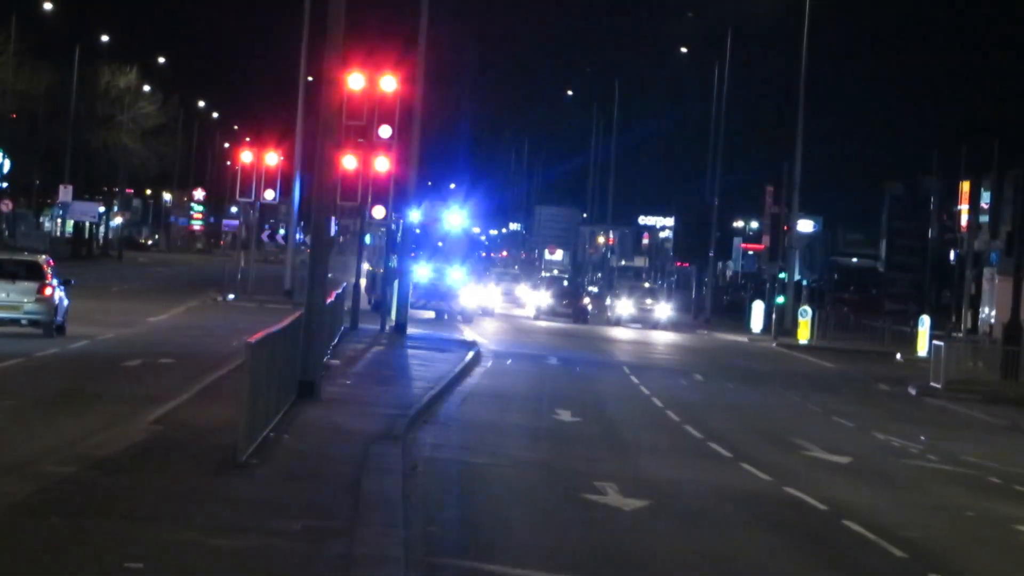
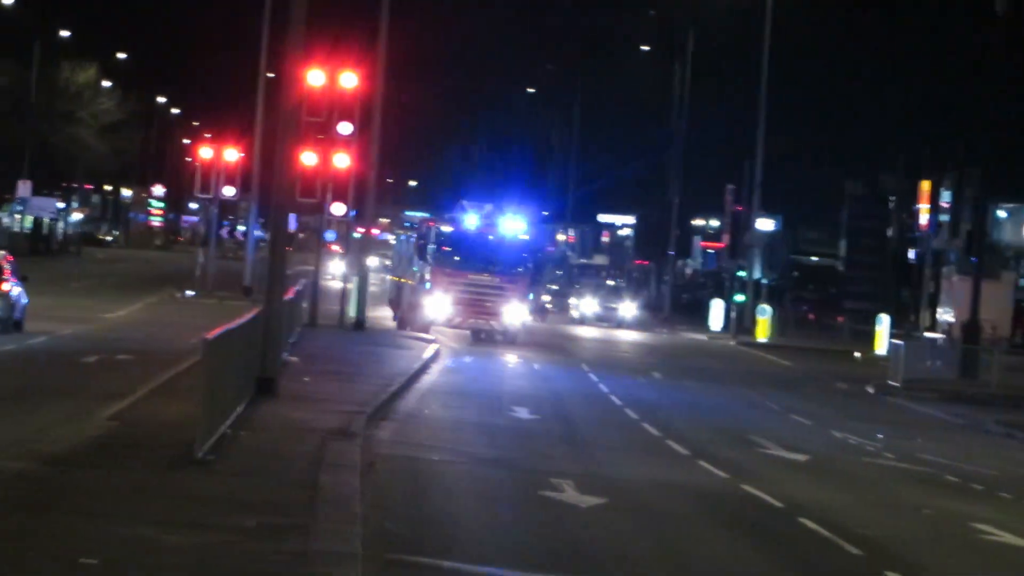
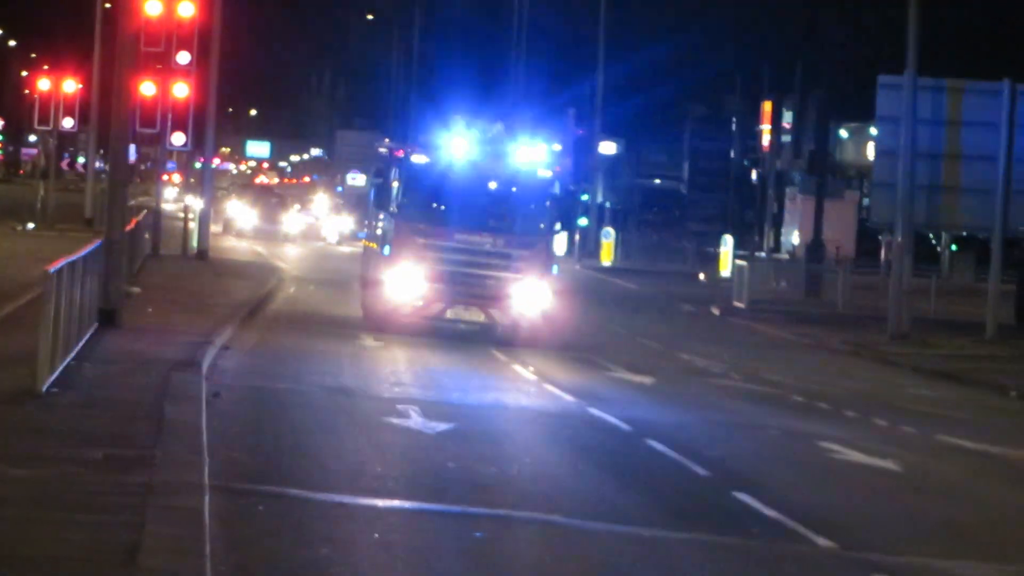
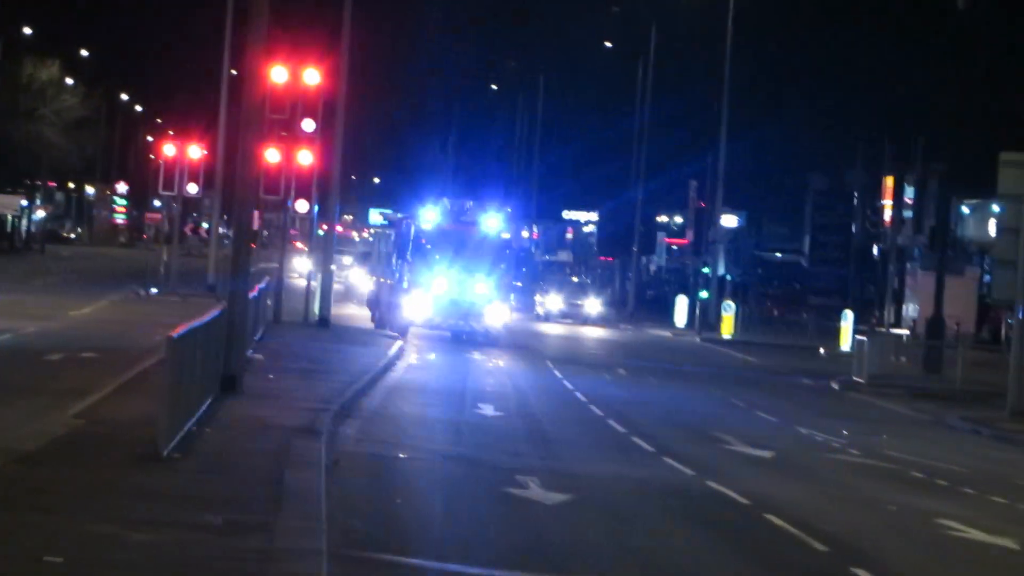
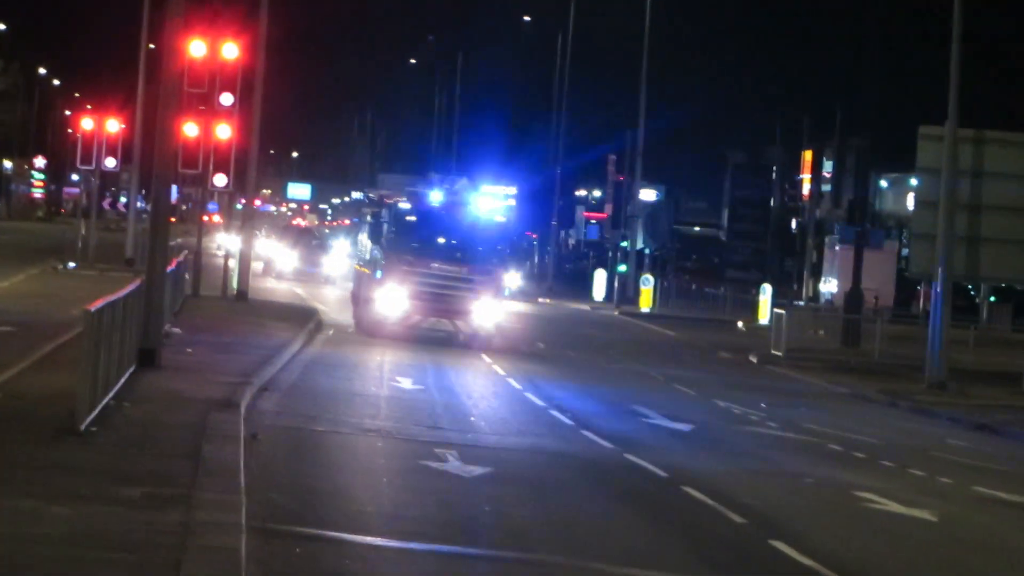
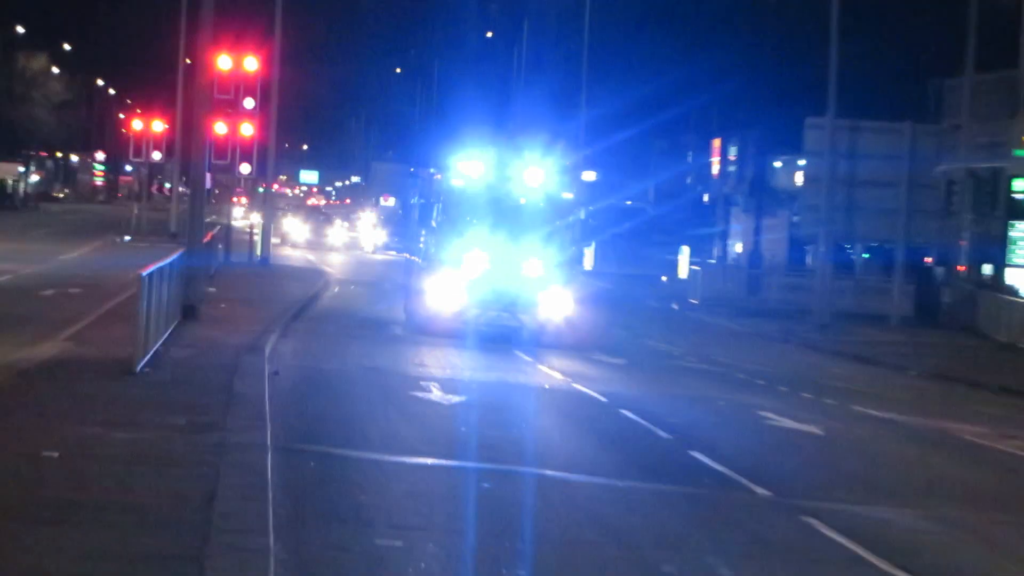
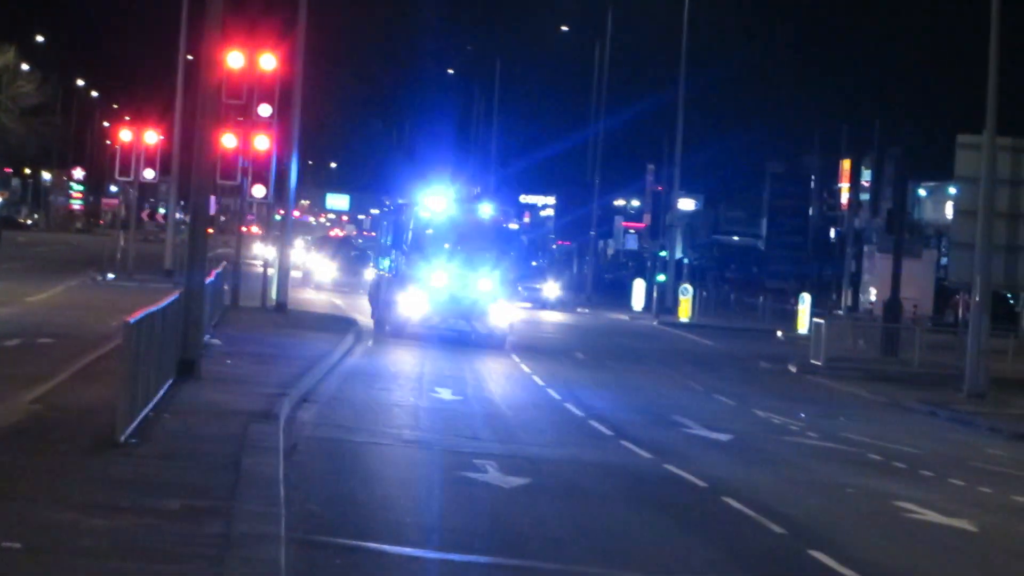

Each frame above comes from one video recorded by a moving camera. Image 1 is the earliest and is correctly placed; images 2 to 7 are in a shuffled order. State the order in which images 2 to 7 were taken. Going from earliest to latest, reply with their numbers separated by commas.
2, 4, 7, 5, 3, 6
